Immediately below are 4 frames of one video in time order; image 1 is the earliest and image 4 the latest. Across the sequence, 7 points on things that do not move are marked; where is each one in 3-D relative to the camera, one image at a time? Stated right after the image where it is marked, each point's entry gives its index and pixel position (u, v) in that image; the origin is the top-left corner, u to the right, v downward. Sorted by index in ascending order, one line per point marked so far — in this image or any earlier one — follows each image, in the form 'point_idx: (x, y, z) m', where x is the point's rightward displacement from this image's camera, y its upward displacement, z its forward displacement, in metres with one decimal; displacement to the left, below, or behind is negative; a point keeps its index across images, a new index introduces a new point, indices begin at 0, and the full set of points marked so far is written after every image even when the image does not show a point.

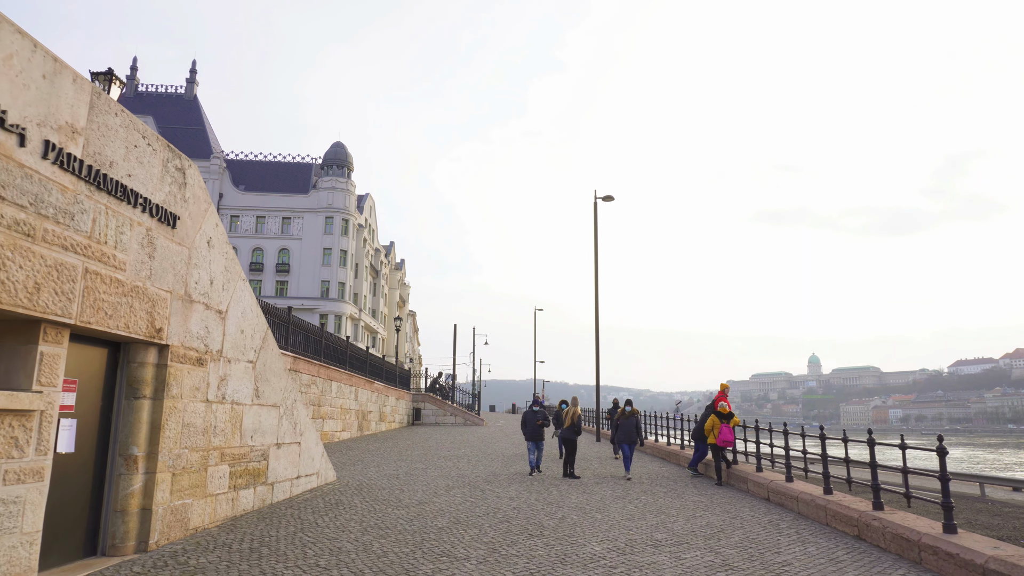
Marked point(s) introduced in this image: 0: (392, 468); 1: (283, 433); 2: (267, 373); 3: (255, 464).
0: (-2.1, -3.2, +13.1) m
1: (-2.7, -1.7, +8.8) m
2: (-2.7, -1.0, +8.3) m
3: (-2.7, -1.9, +7.9) m
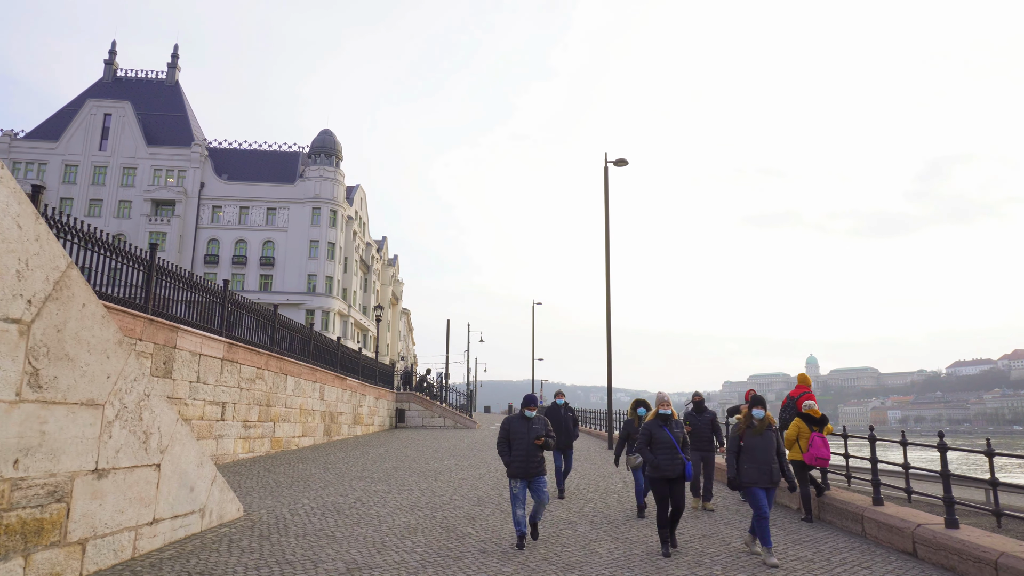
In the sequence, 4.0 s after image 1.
0: (-2.2, -2.6, +9.5) m
1: (-2.8, -1.1, +5.2) m
2: (-2.8, -0.4, +4.7) m
3: (-2.8, -1.3, +4.3) m
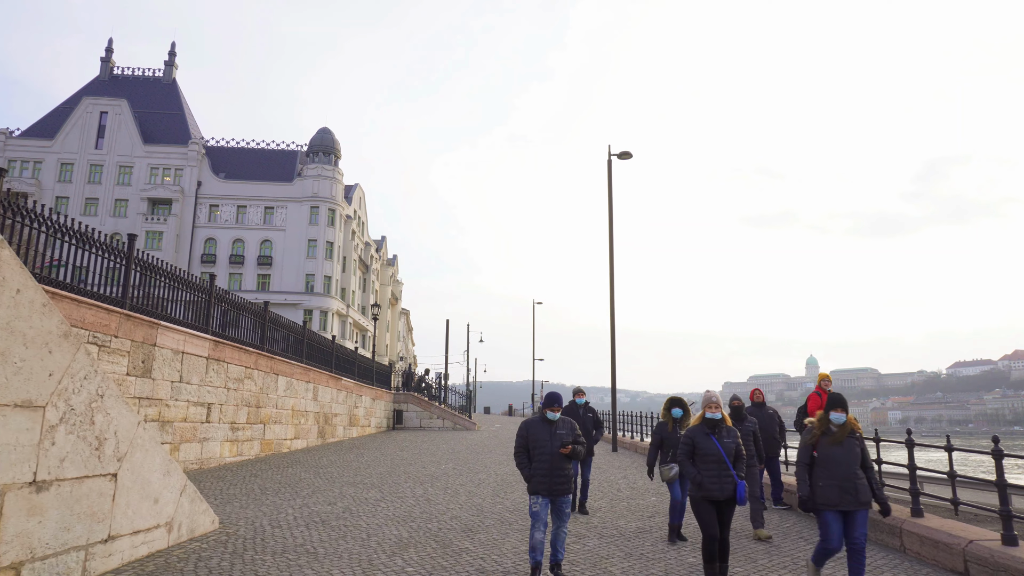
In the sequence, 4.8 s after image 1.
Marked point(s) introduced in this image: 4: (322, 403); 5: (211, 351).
0: (-2.2, -2.5, +8.8) m
1: (-2.7, -1.0, +4.5) m
2: (-2.8, -0.3, +4.0) m
3: (-2.8, -1.2, +3.6) m
4: (-4.8, -2.9, +18.7) m
5: (-5.0, -1.1, +12.5) m
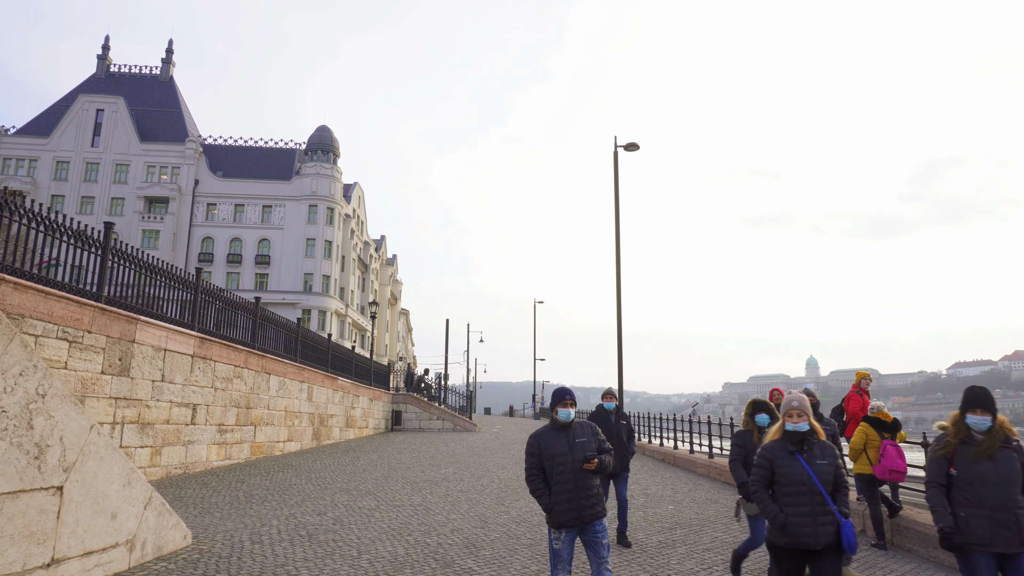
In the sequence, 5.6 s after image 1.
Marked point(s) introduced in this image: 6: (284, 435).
0: (-2.1, -2.4, +8.1) m
1: (-2.7, -0.9, +3.8) m
2: (-2.7, -0.2, +3.3) m
3: (-2.7, -1.1, +2.9) m
4: (-4.7, -2.8, +18.0) m
5: (-5.0, -1.0, +11.8) m
6: (-4.8, -3.1, +15.6) m
